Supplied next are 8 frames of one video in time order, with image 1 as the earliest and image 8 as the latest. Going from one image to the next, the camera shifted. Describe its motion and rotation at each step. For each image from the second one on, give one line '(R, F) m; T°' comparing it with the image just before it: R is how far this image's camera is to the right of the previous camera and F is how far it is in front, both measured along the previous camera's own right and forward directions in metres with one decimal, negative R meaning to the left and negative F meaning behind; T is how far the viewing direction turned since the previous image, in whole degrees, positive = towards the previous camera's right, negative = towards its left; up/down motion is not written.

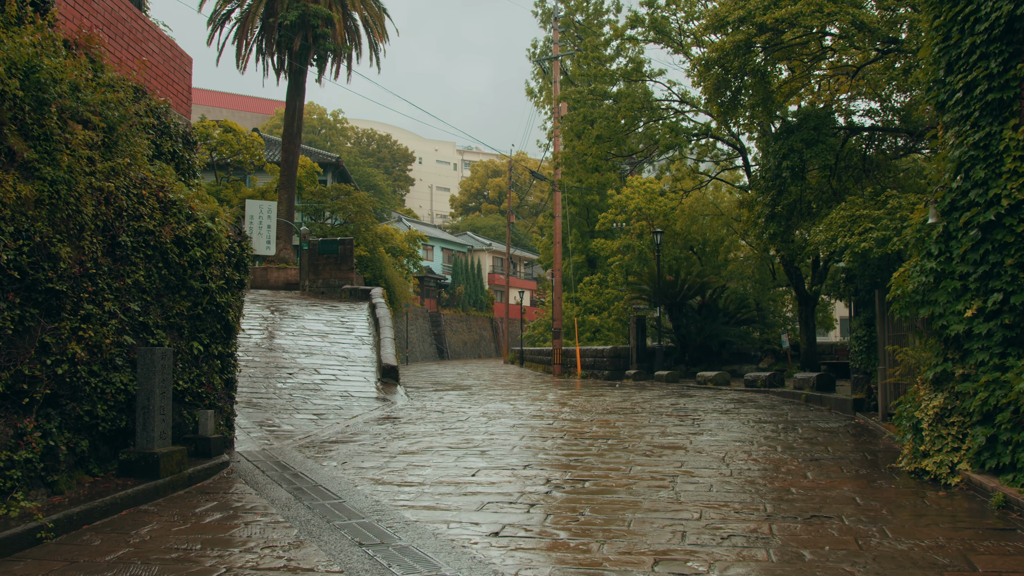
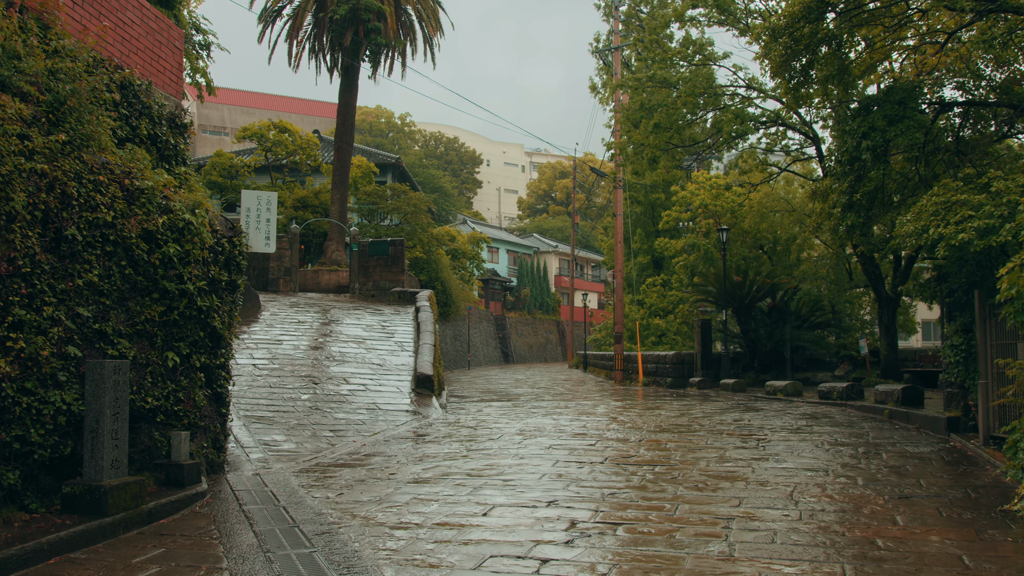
(+0.3, +1.2) m; -4°
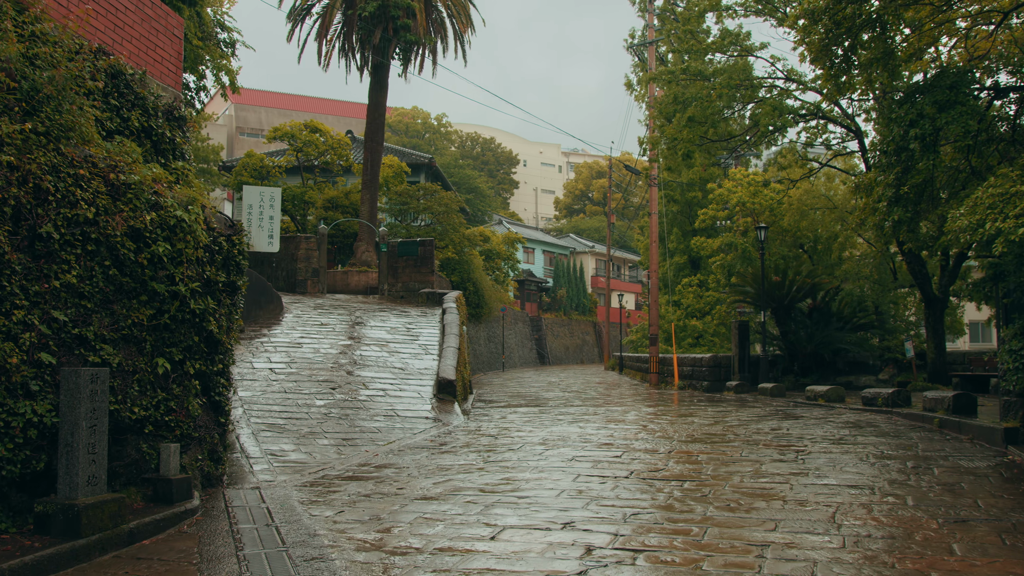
(+0.1, +0.5) m; -2°
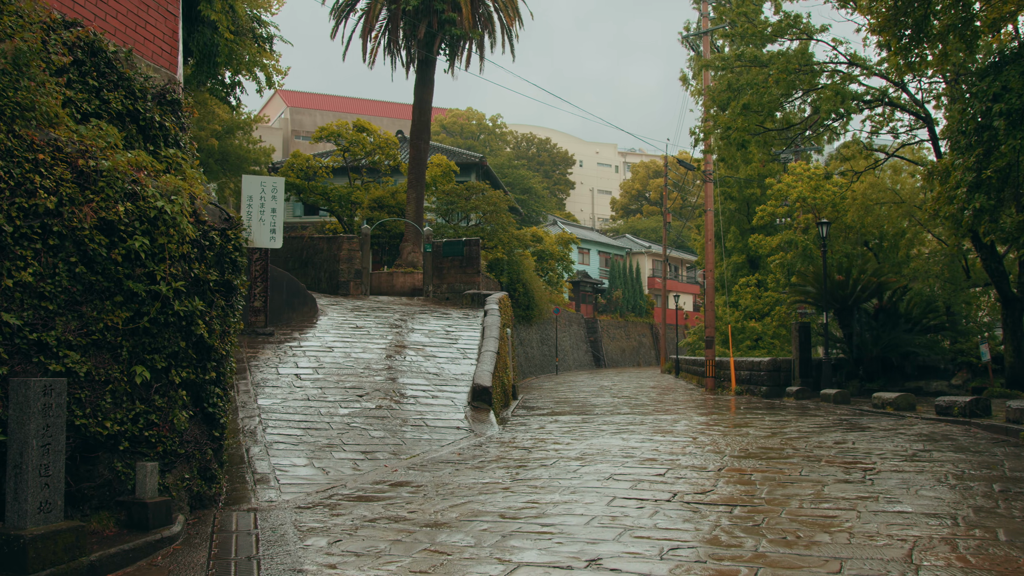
(+0.2, +0.8) m; -3°
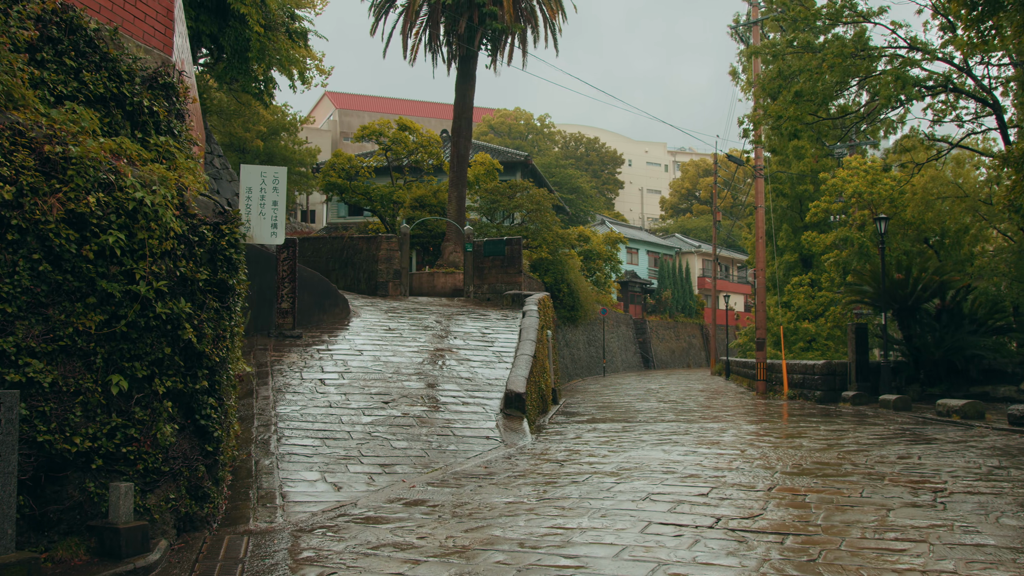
(+0.2, +0.7) m; -3°
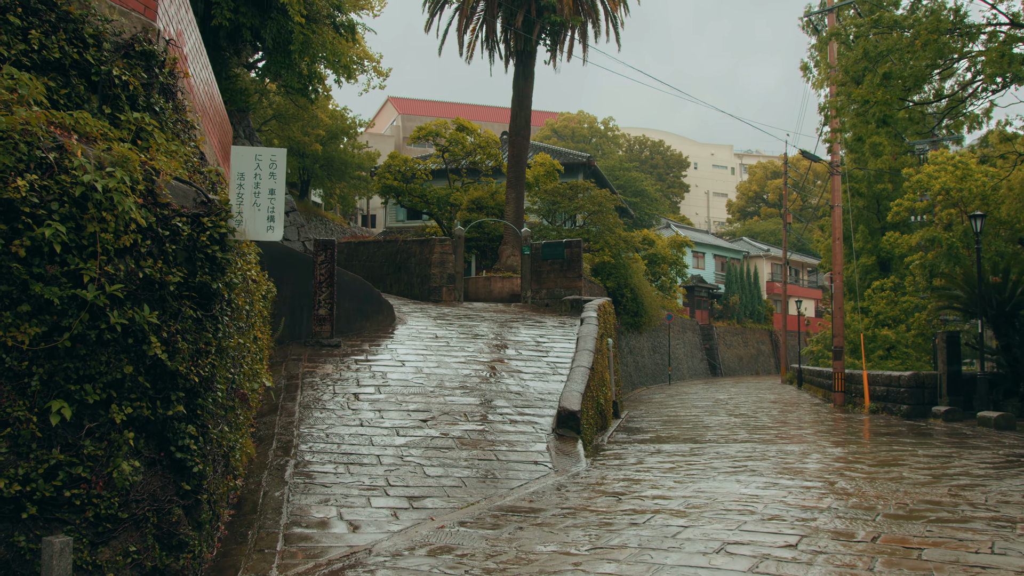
(+0.1, +1.1) m; -4°
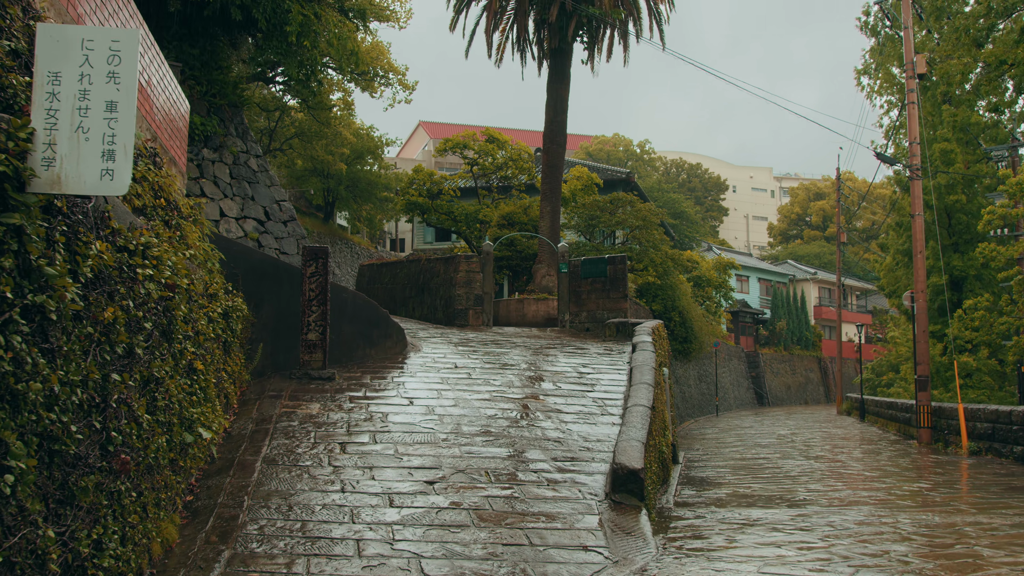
(0.0, +2.4) m; -2°
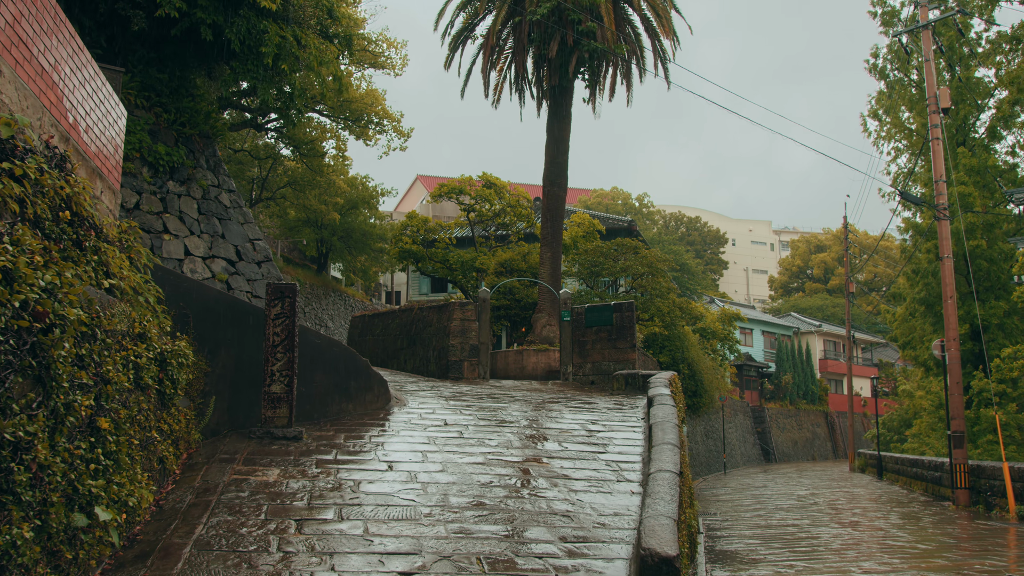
(0.0, +1.4) m; 0°
